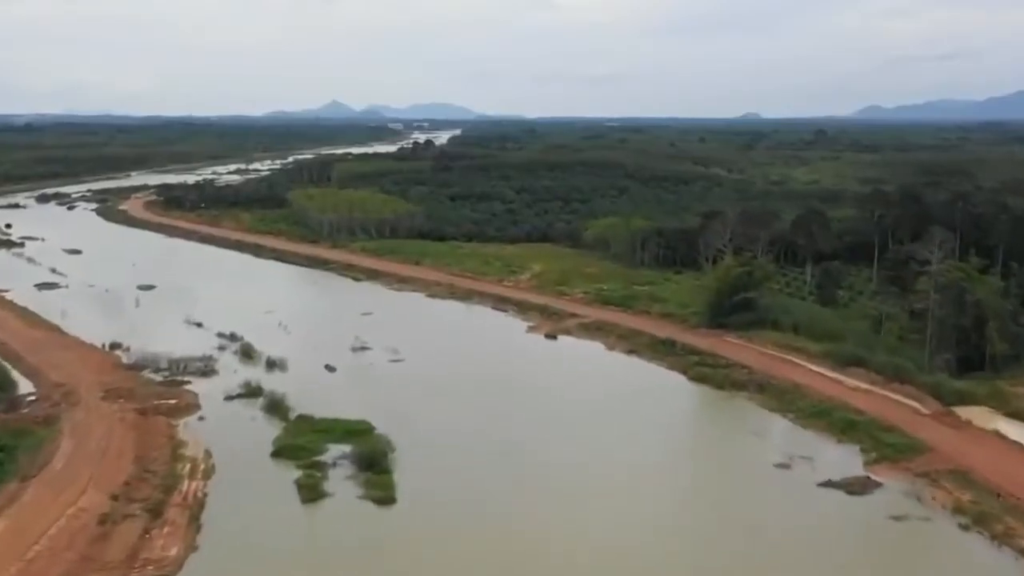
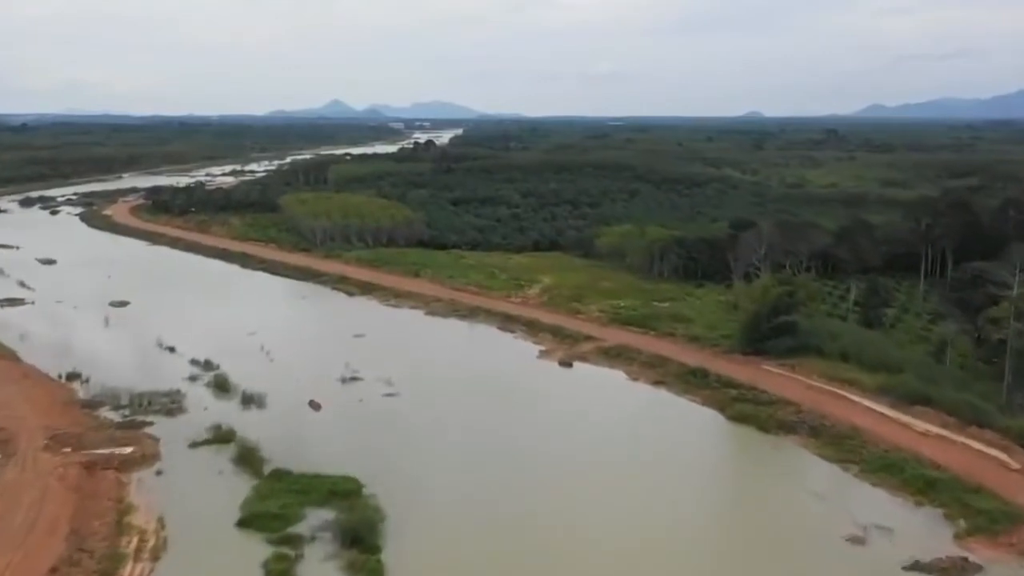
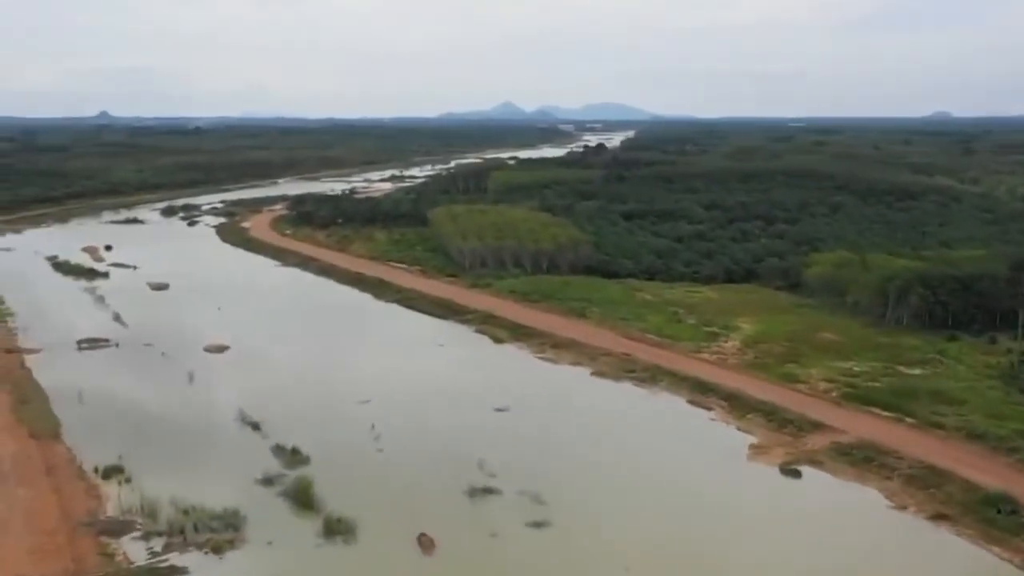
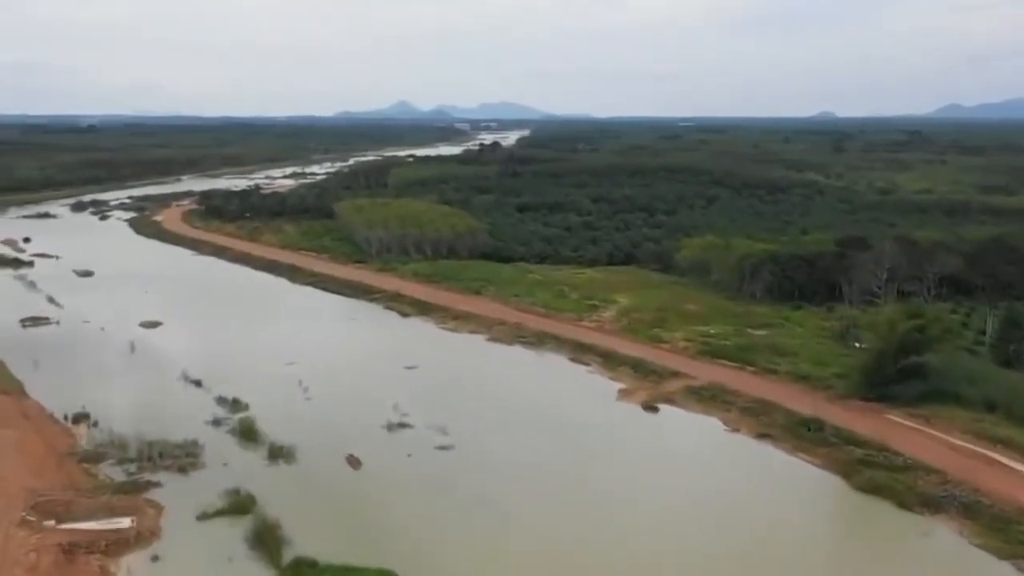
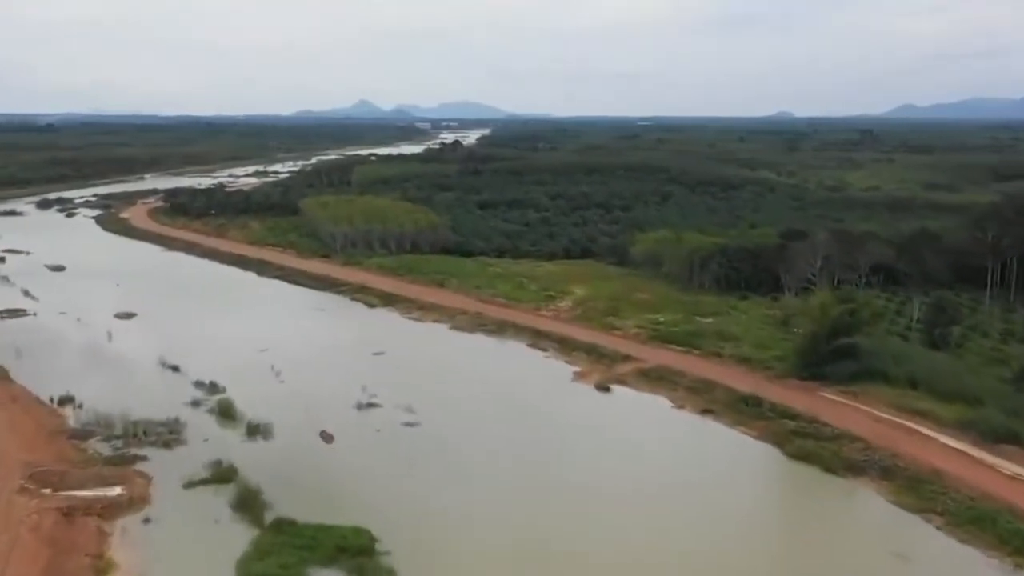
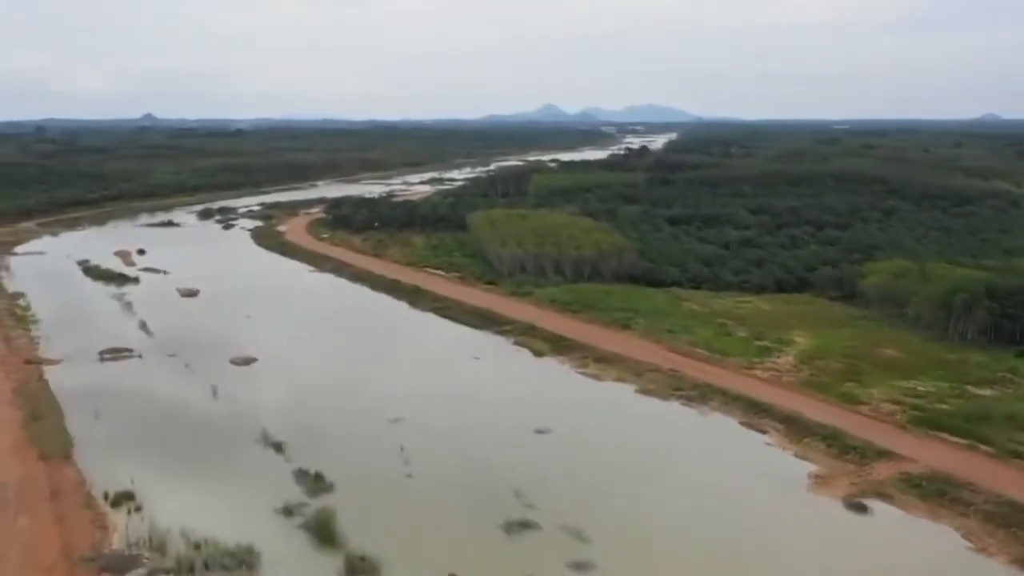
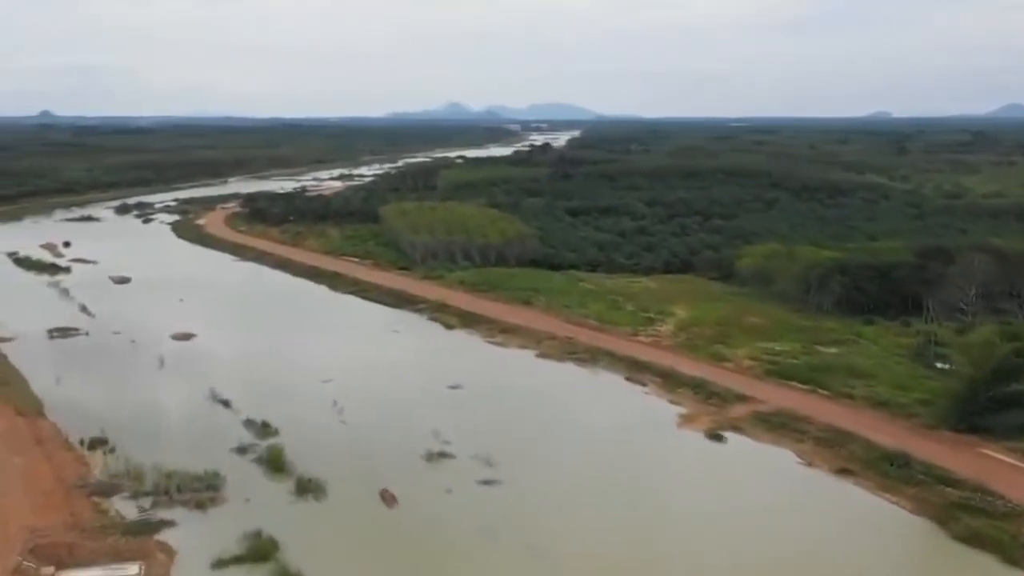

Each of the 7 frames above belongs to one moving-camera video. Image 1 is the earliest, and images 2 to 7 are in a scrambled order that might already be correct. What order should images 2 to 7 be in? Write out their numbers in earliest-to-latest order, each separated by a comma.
2, 5, 4, 7, 3, 6
